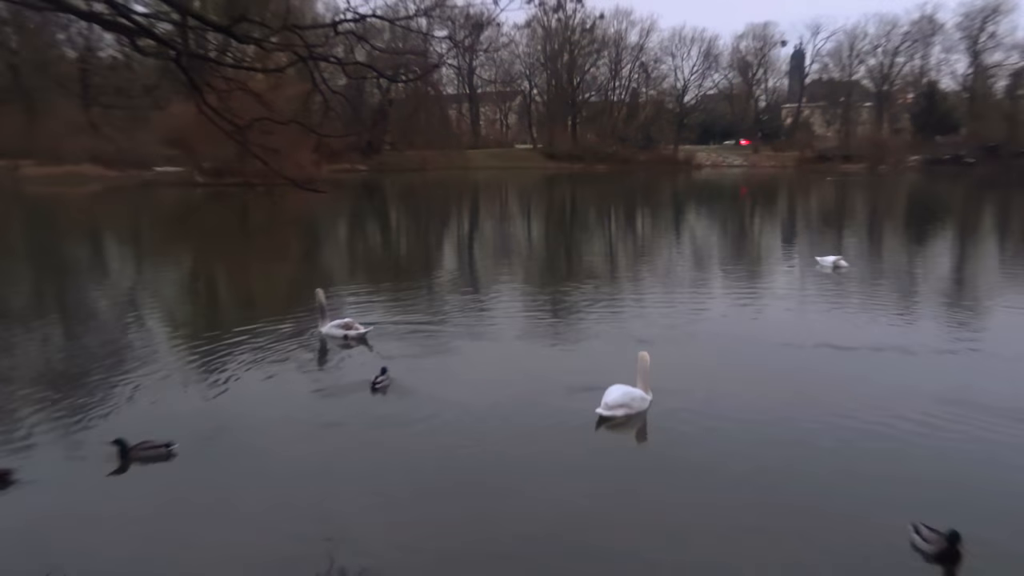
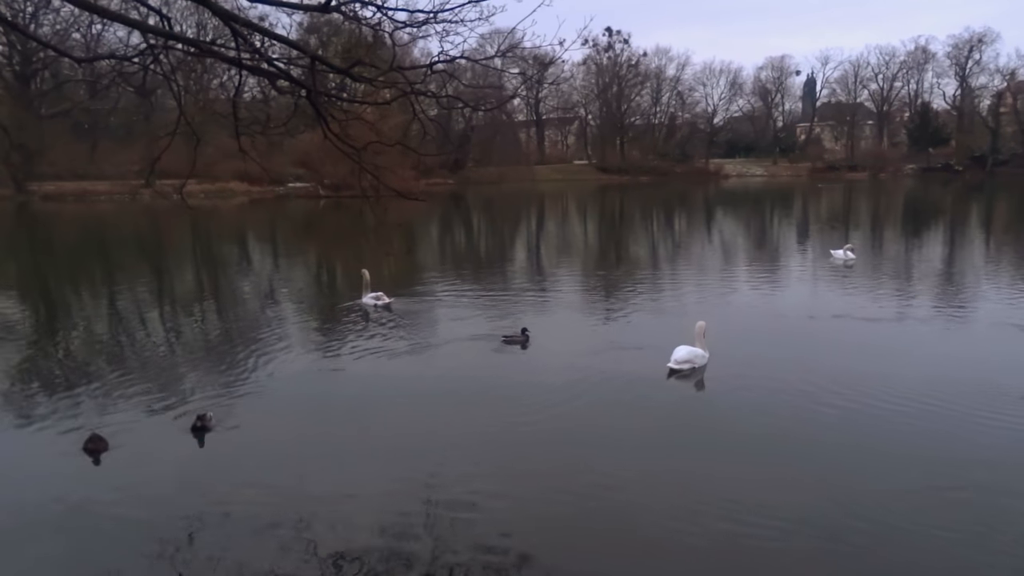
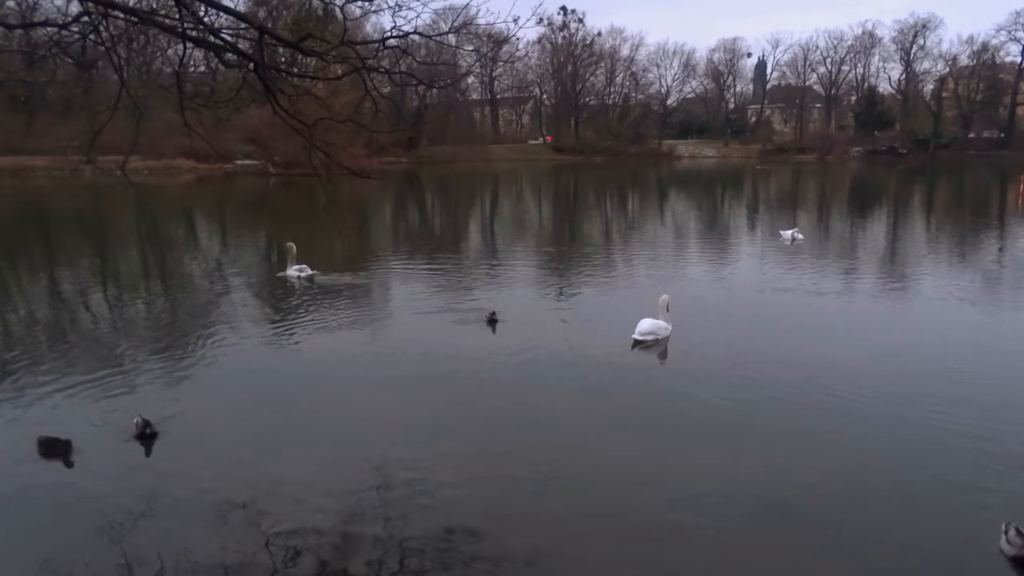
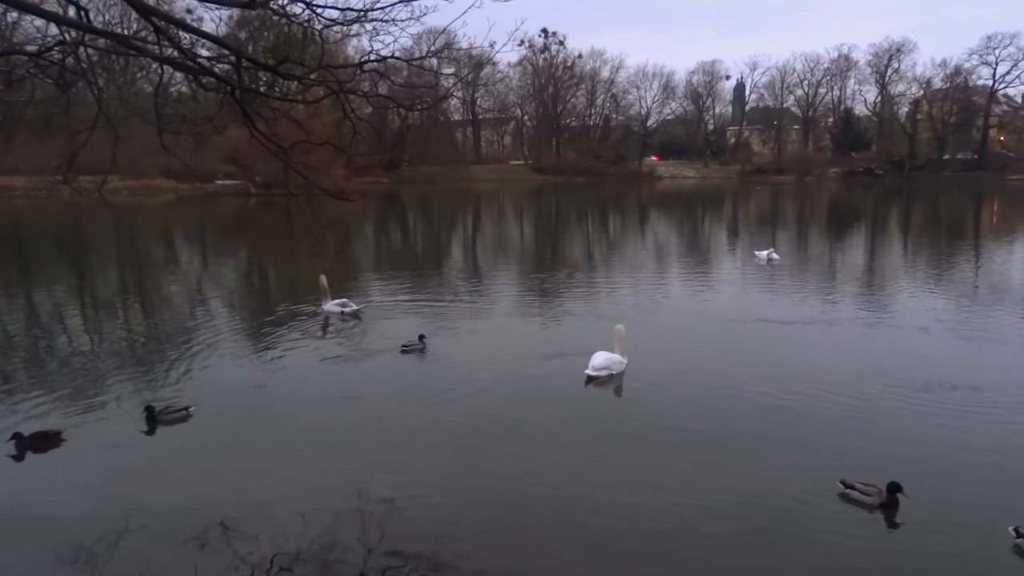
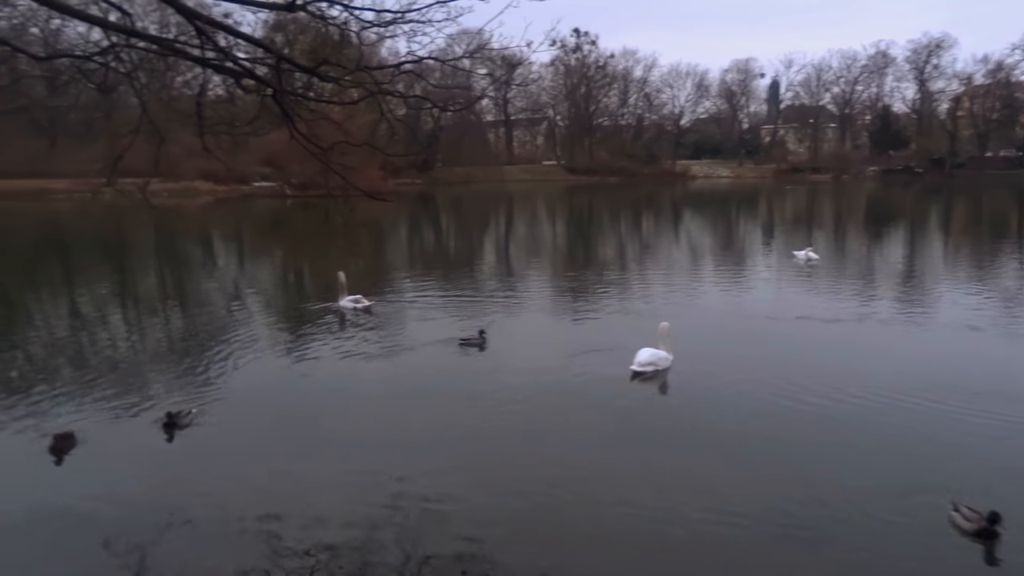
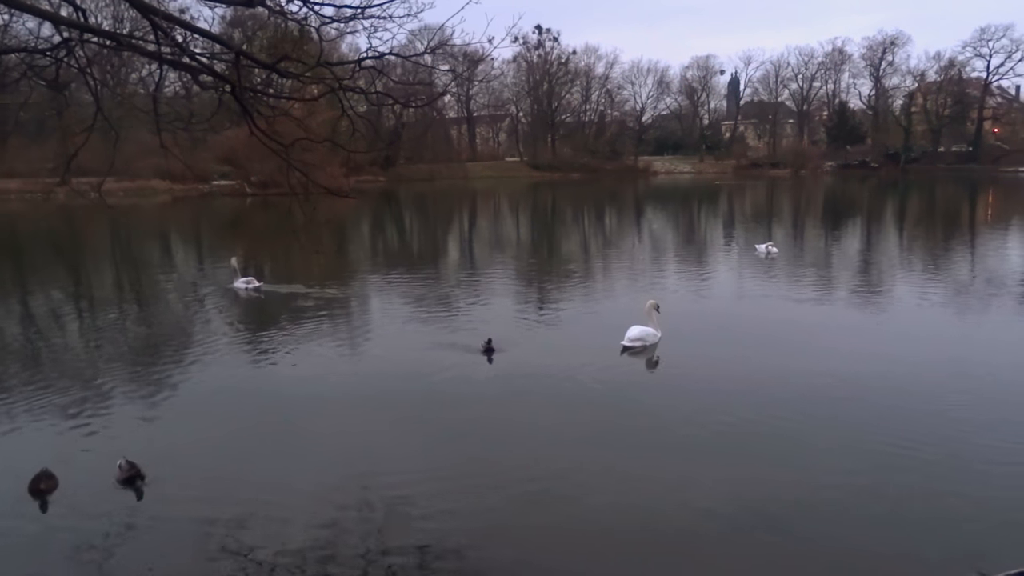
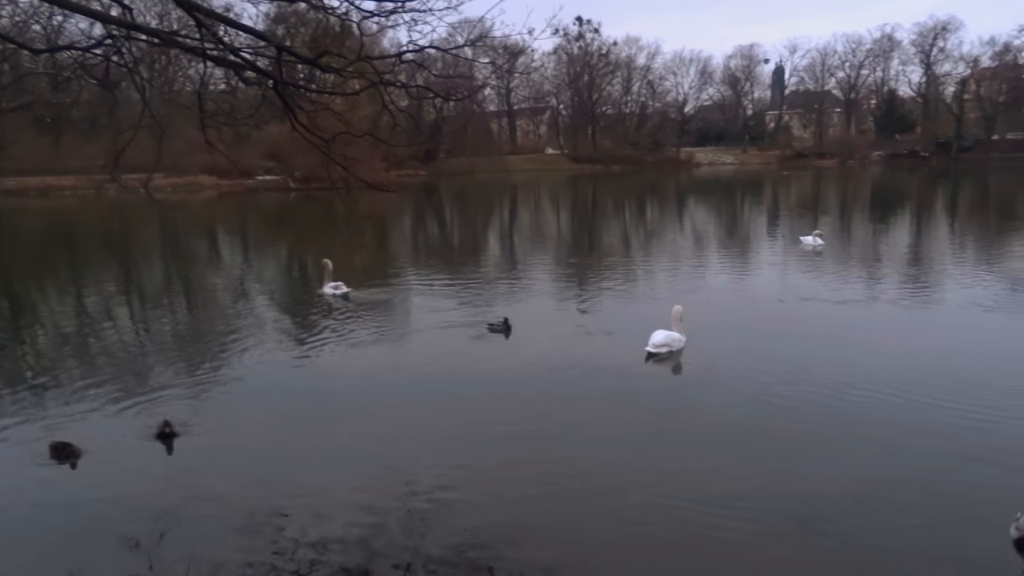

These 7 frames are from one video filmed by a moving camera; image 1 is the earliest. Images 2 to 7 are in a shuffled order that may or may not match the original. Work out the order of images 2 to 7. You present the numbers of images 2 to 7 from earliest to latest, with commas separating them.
4, 5, 2, 7, 3, 6
